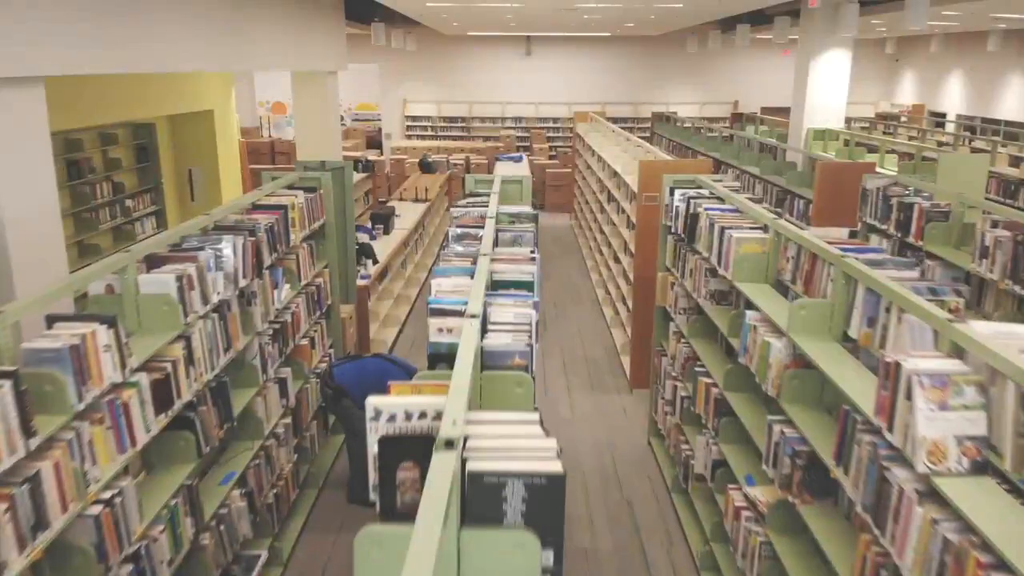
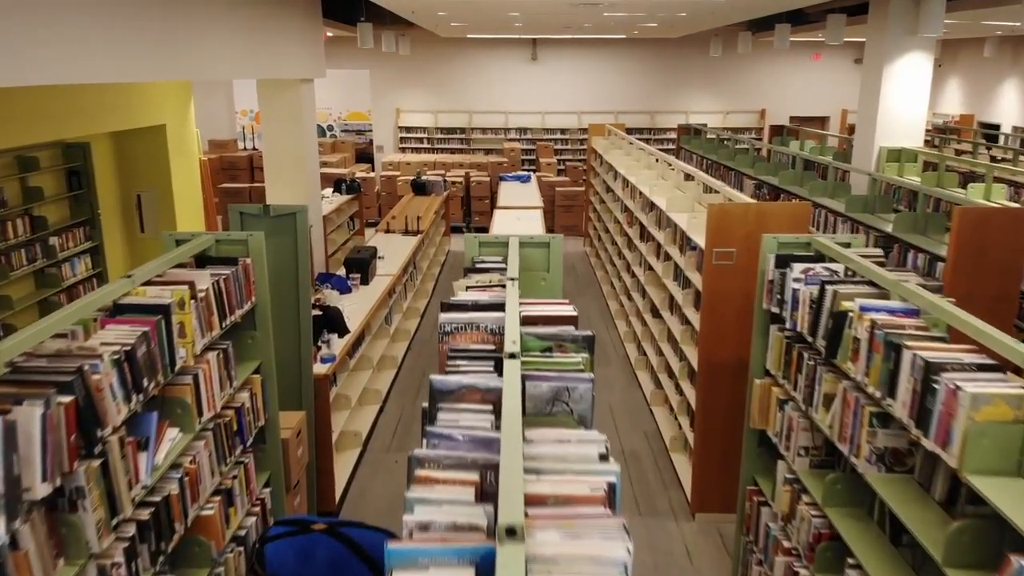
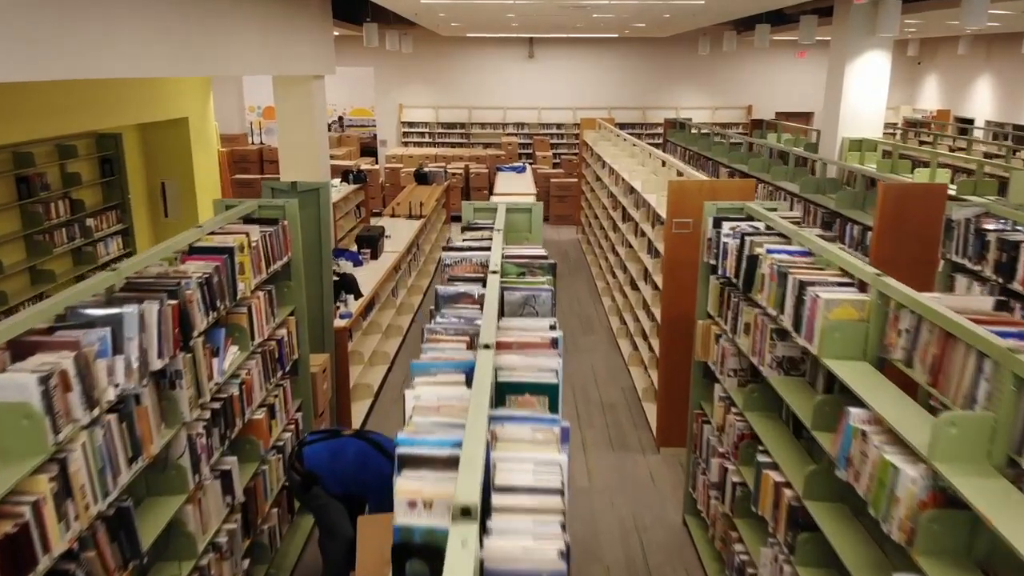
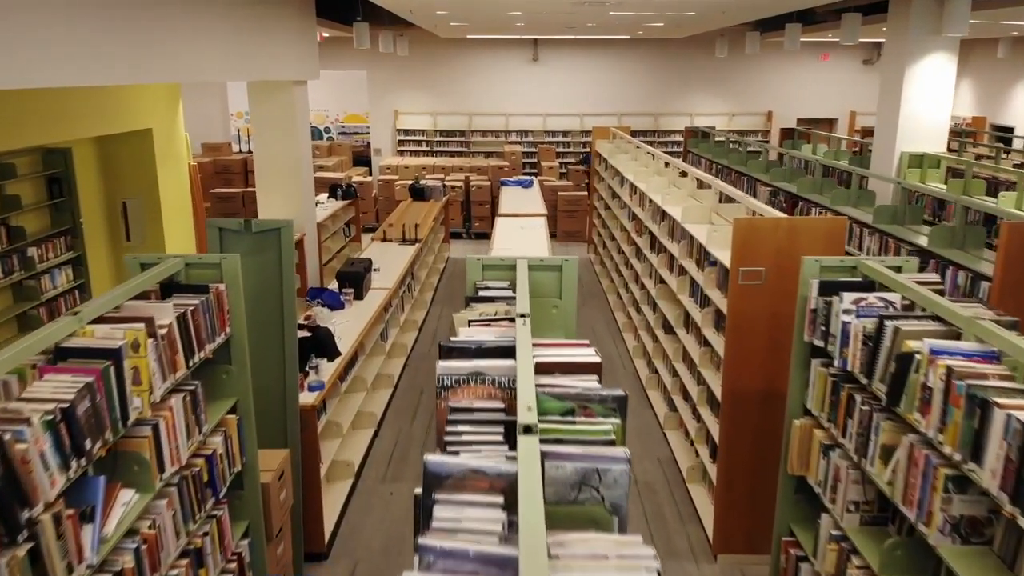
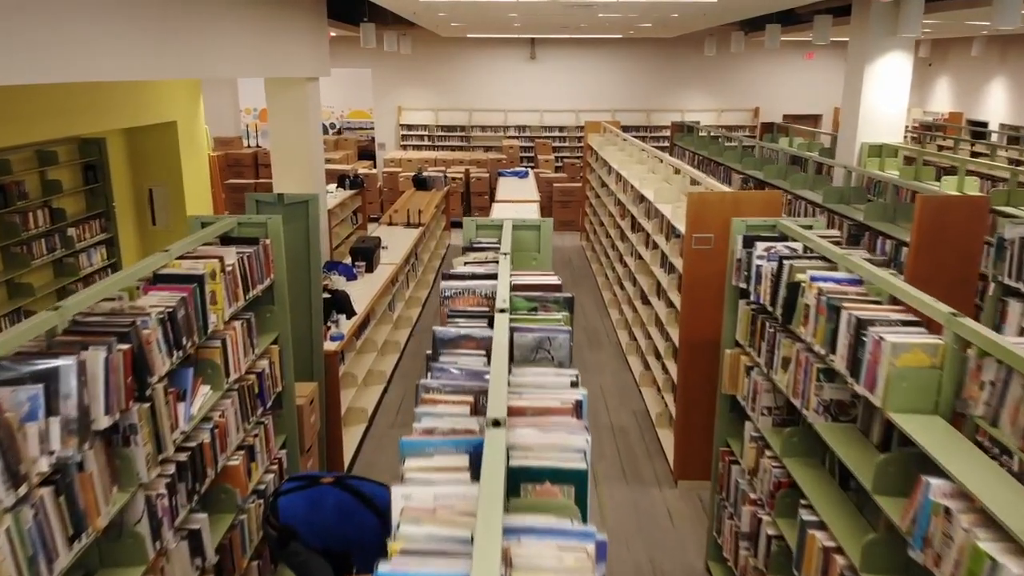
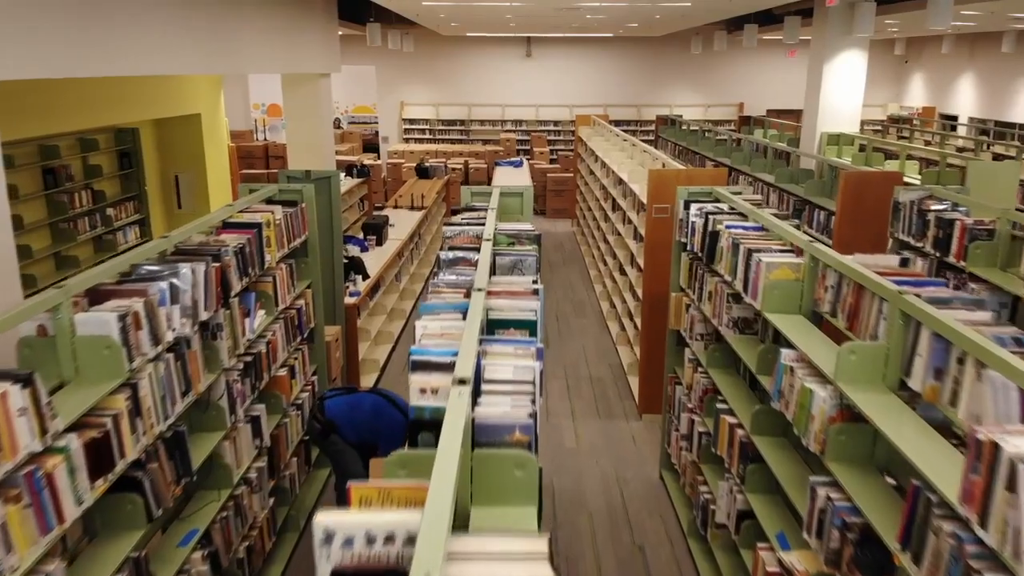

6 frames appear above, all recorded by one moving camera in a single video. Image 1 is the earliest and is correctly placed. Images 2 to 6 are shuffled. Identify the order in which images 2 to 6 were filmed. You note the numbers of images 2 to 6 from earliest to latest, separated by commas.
6, 3, 5, 2, 4
